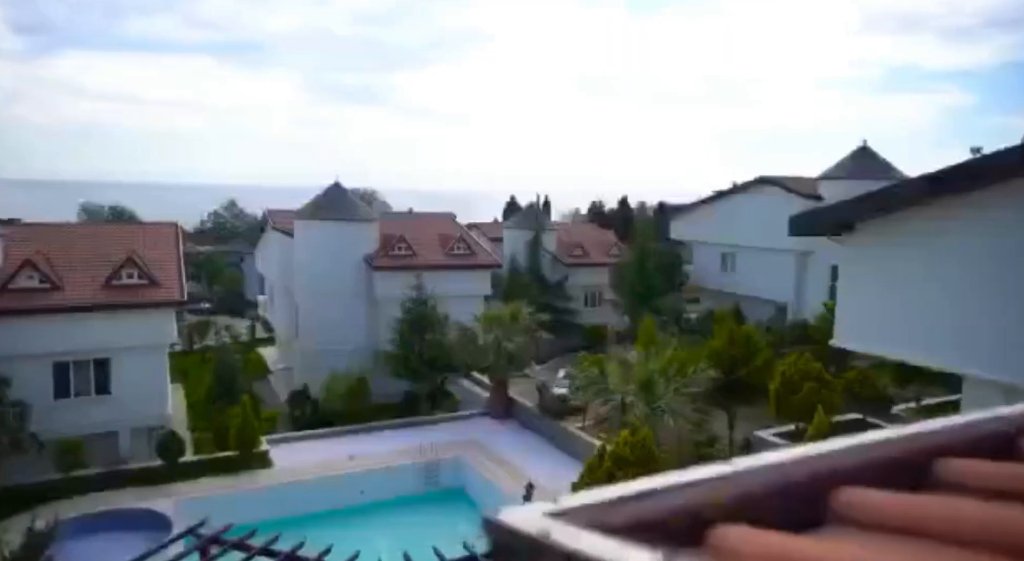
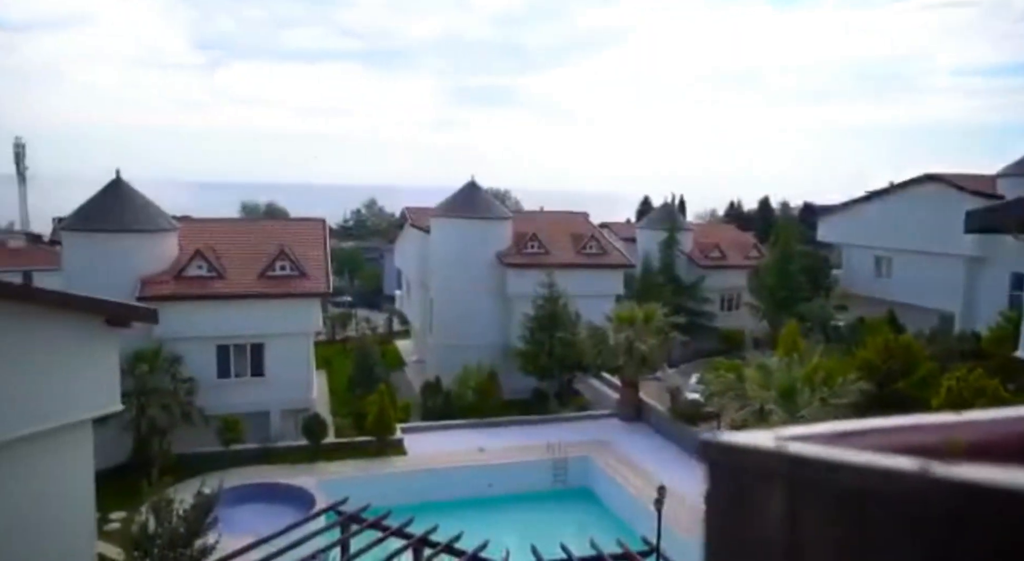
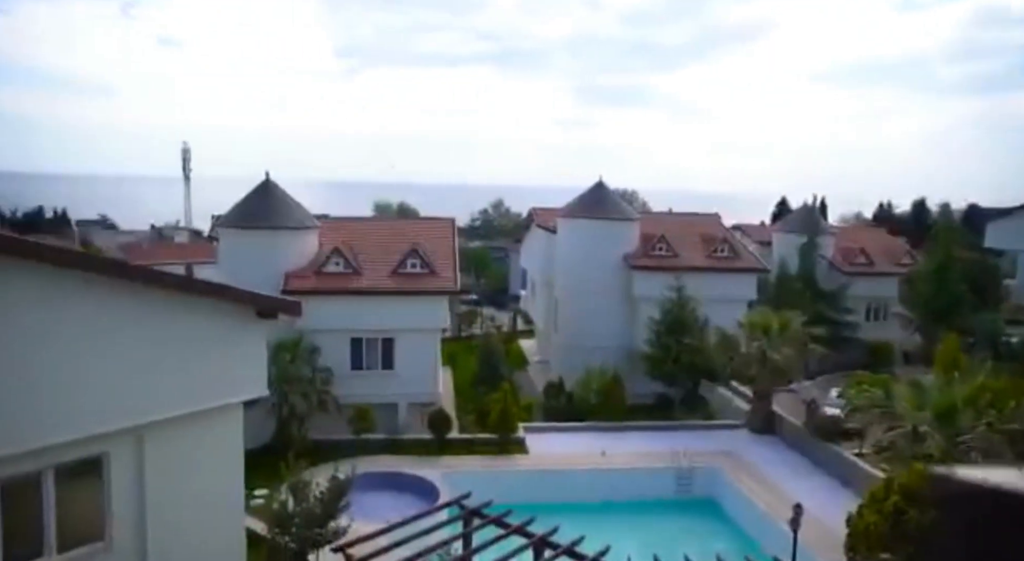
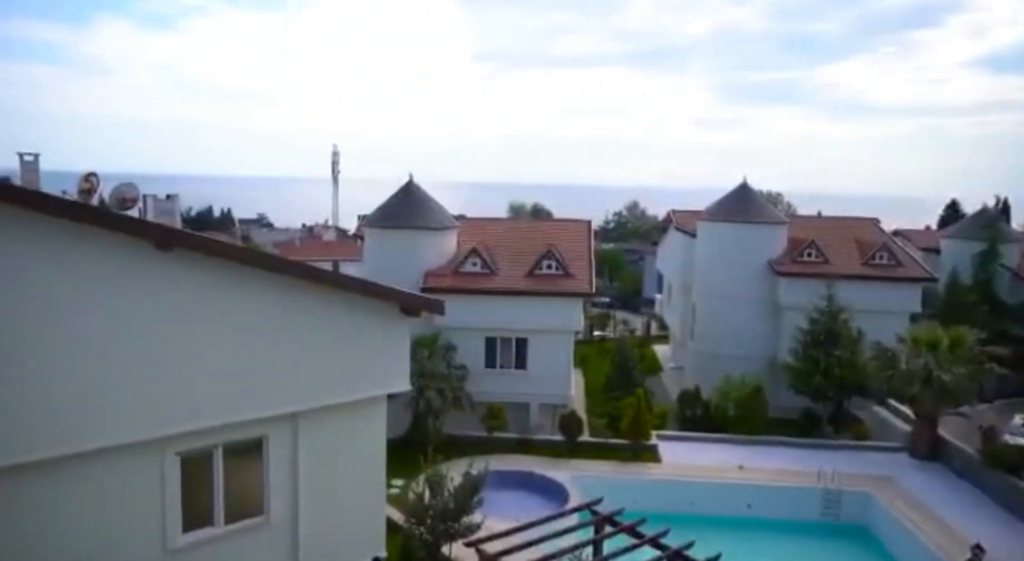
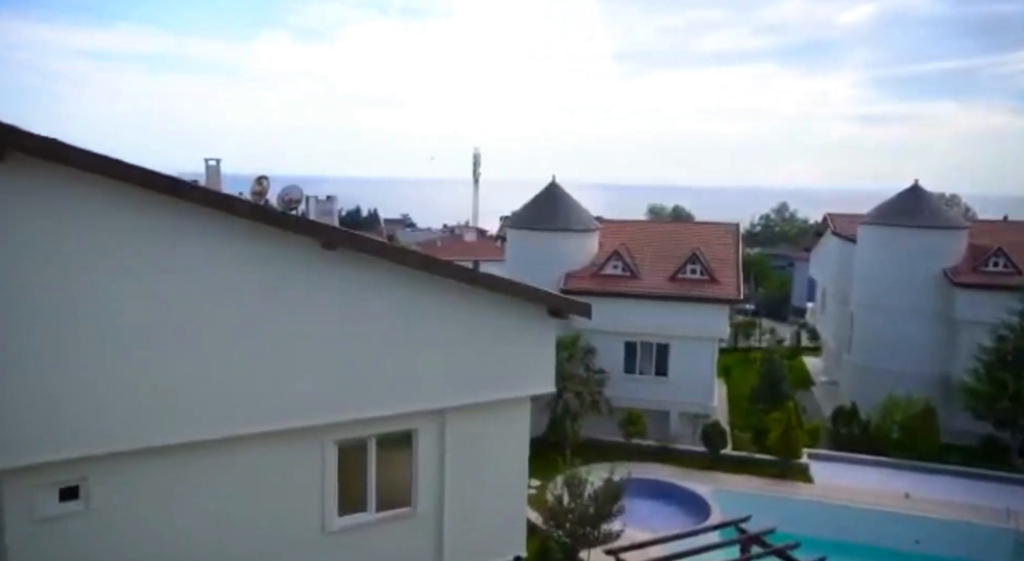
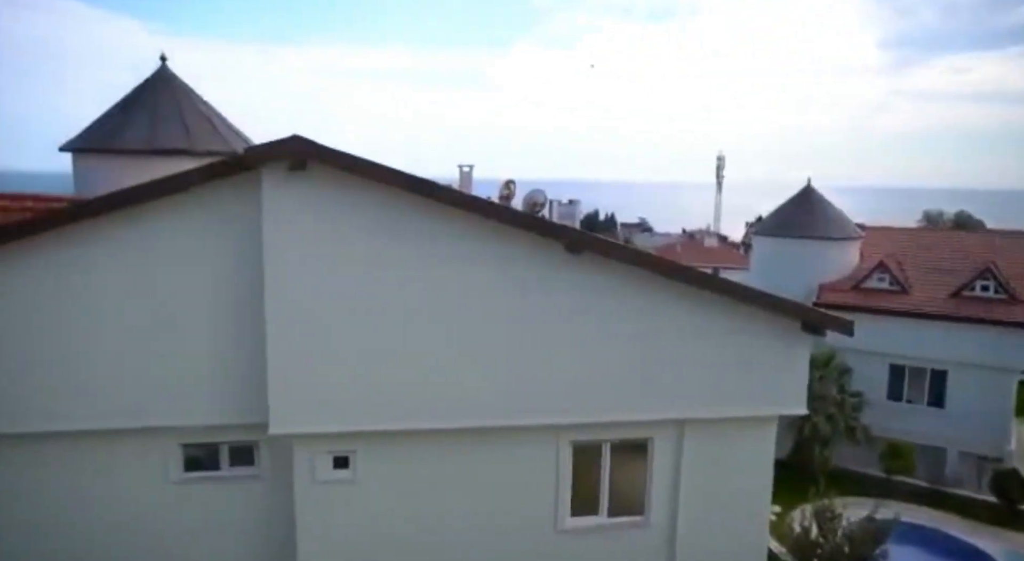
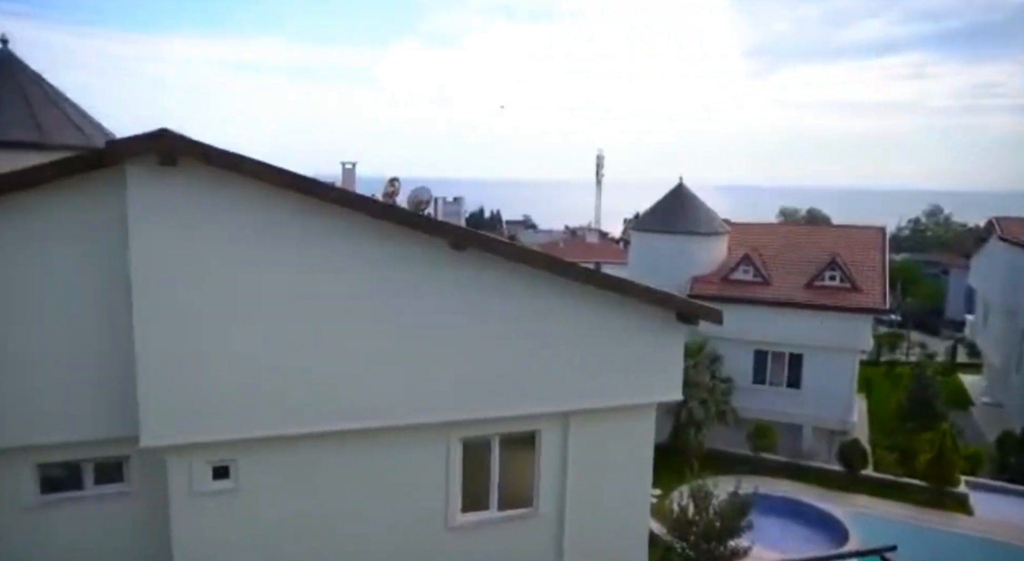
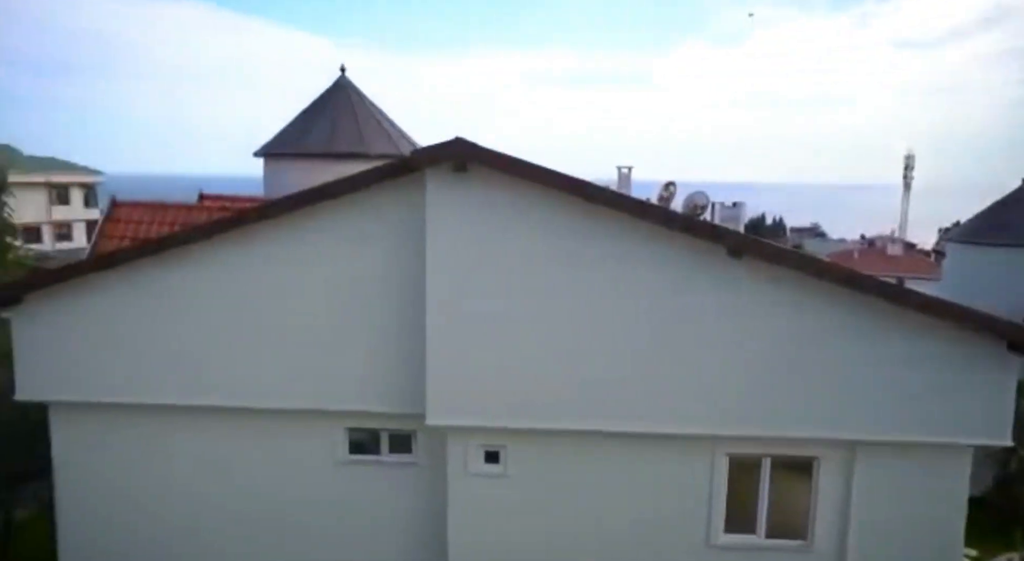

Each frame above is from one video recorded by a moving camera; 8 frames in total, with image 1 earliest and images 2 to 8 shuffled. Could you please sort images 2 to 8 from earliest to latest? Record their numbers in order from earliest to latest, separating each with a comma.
2, 3, 4, 5, 7, 6, 8
